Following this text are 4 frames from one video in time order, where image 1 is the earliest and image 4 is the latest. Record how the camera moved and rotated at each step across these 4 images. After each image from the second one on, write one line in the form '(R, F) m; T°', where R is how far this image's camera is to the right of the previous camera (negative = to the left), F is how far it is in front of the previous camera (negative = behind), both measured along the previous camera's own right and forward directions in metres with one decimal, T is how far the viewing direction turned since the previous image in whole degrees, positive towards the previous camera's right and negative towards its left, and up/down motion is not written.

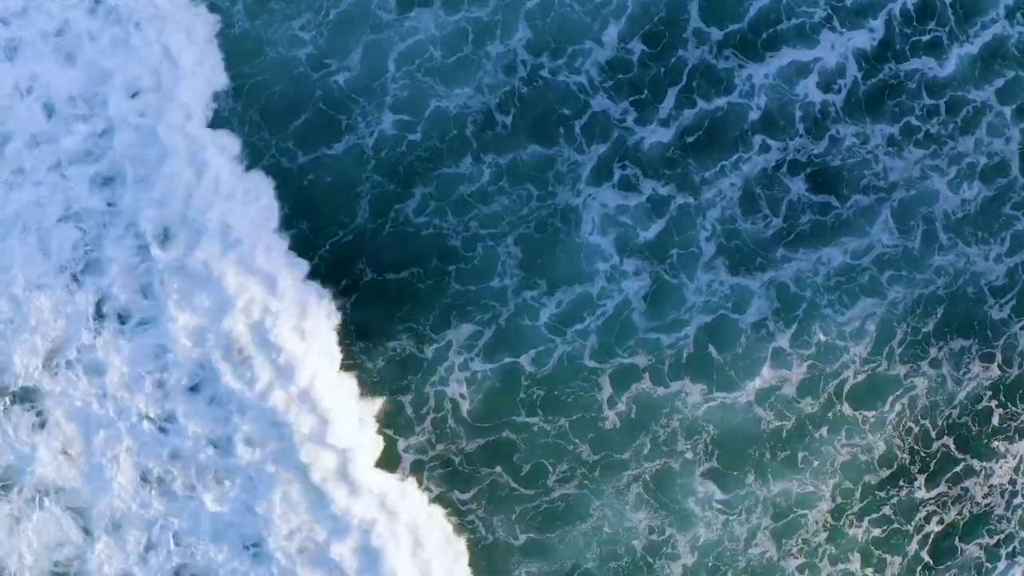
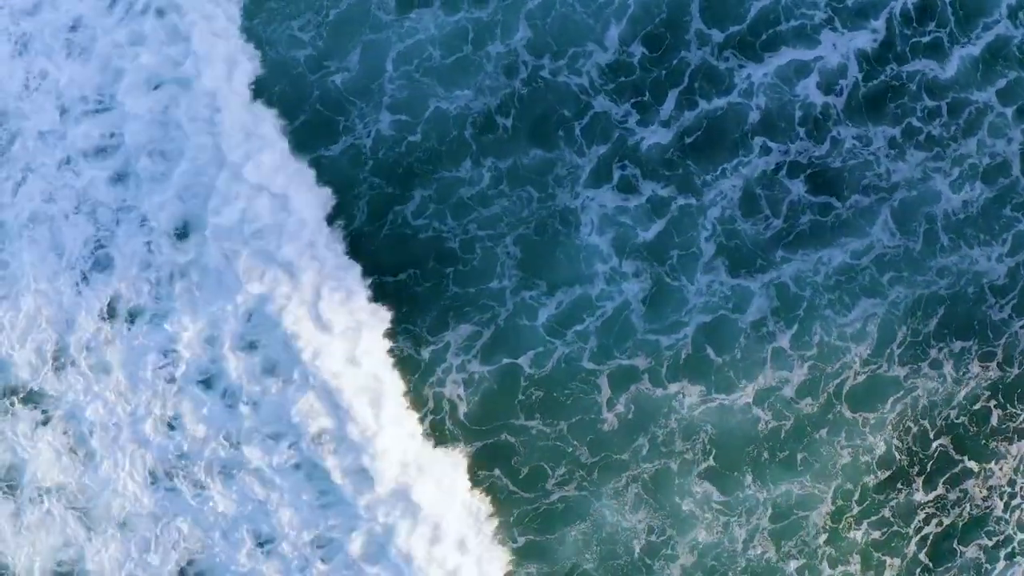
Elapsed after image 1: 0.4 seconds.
(+1.3, +1.2) m; -1°
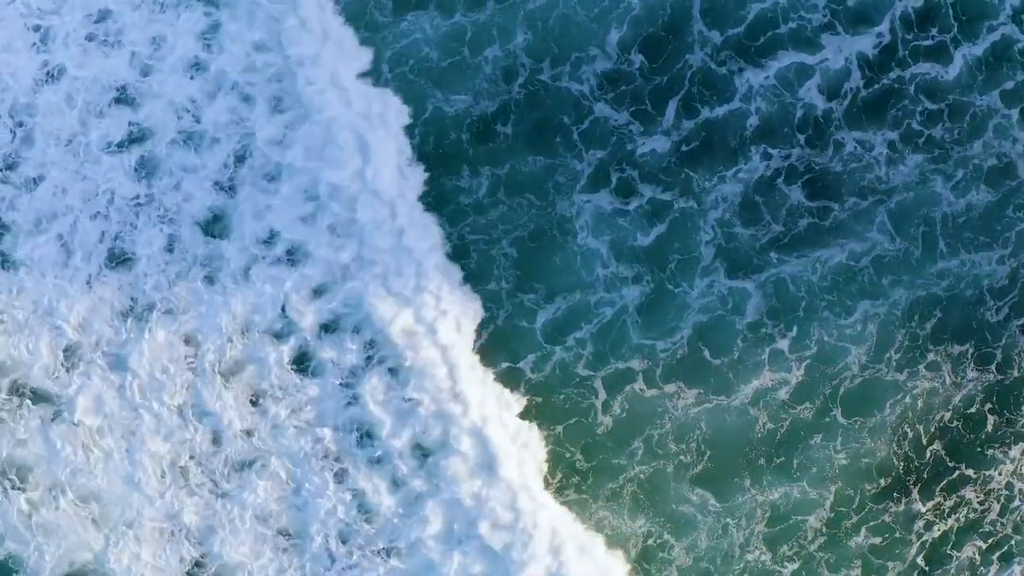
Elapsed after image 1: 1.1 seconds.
(+1.2, +0.2) m; 0°
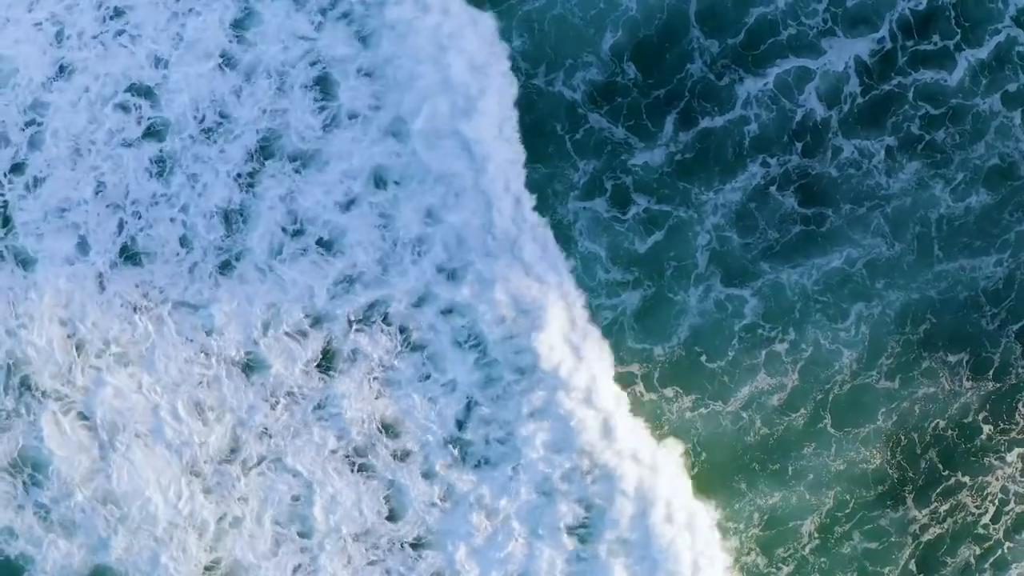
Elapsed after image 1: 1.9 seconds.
(+0.3, -0.4) m; 0°
